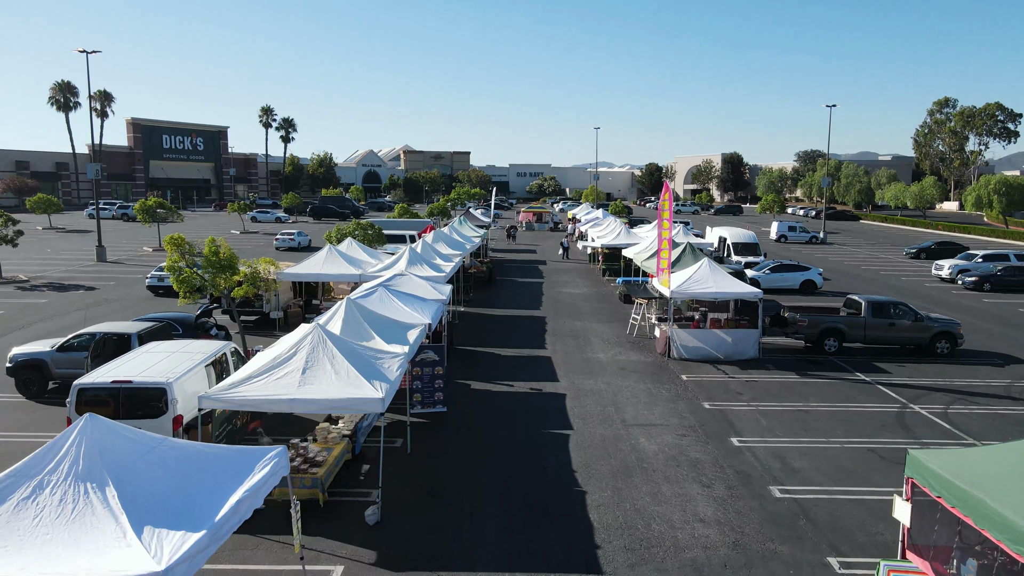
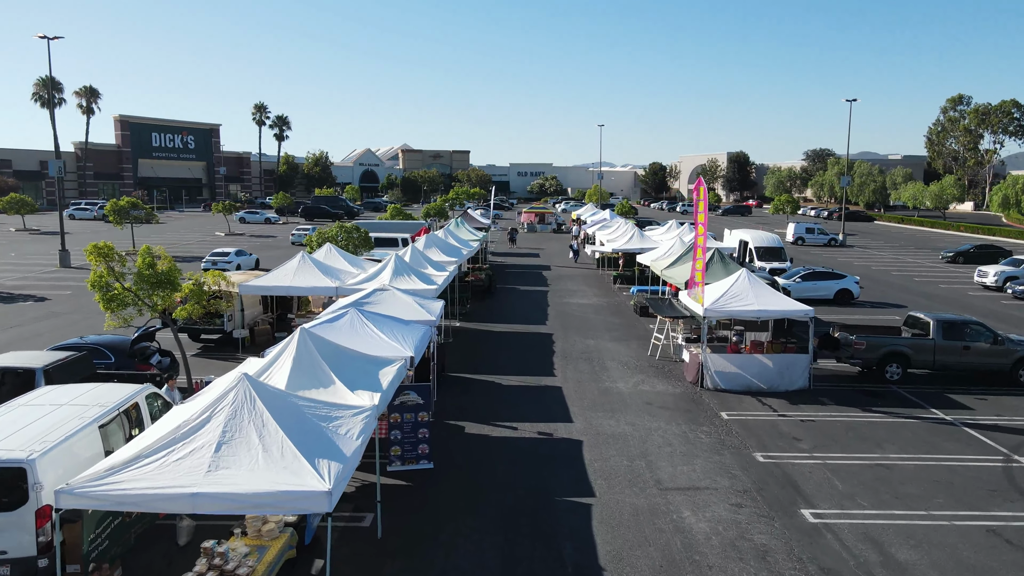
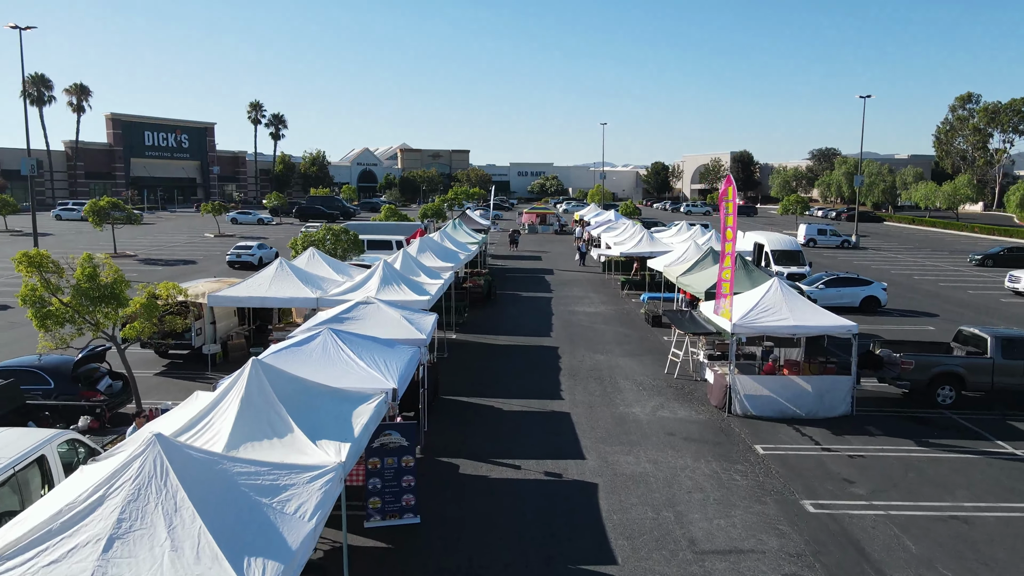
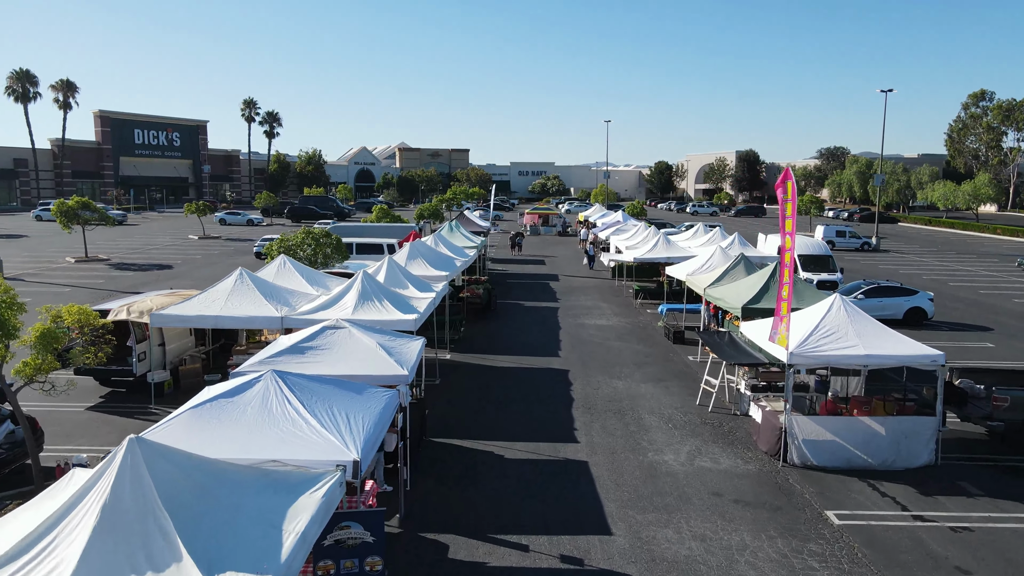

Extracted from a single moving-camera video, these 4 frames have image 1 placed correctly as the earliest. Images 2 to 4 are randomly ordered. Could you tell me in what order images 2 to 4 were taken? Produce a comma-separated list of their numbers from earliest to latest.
2, 3, 4
